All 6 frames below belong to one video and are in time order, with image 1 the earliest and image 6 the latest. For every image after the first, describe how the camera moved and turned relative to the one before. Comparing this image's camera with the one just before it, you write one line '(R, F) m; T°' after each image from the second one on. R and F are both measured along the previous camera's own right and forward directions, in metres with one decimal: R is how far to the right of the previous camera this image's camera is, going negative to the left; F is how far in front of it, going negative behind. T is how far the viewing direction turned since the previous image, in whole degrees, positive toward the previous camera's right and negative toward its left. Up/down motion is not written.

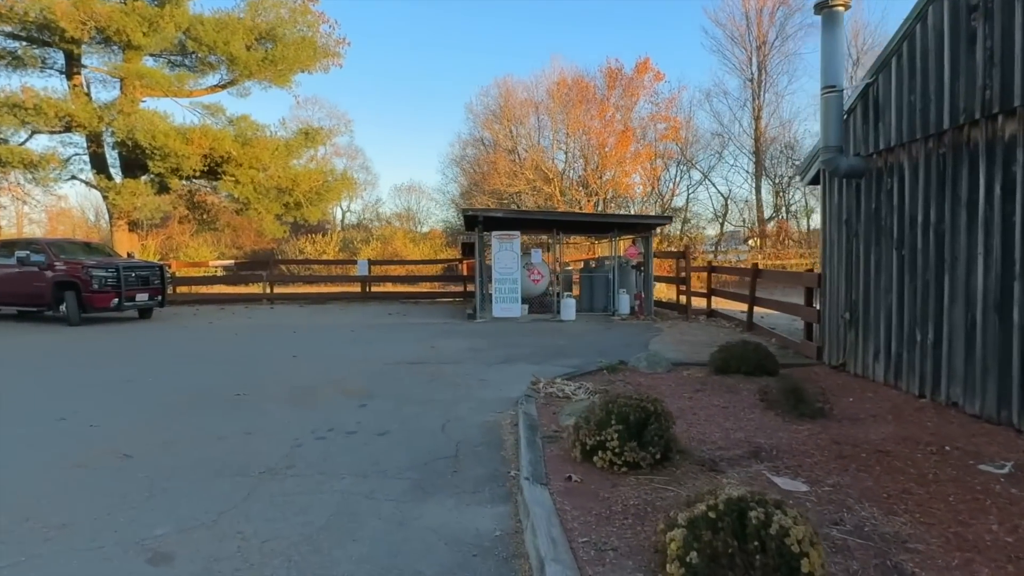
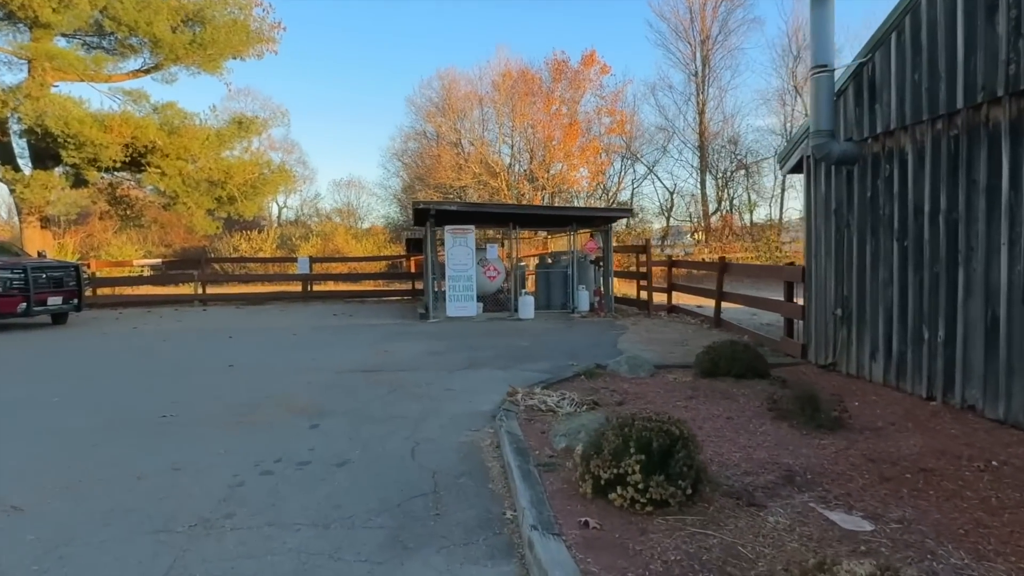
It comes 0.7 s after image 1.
(-0.3, +0.8) m; +5°
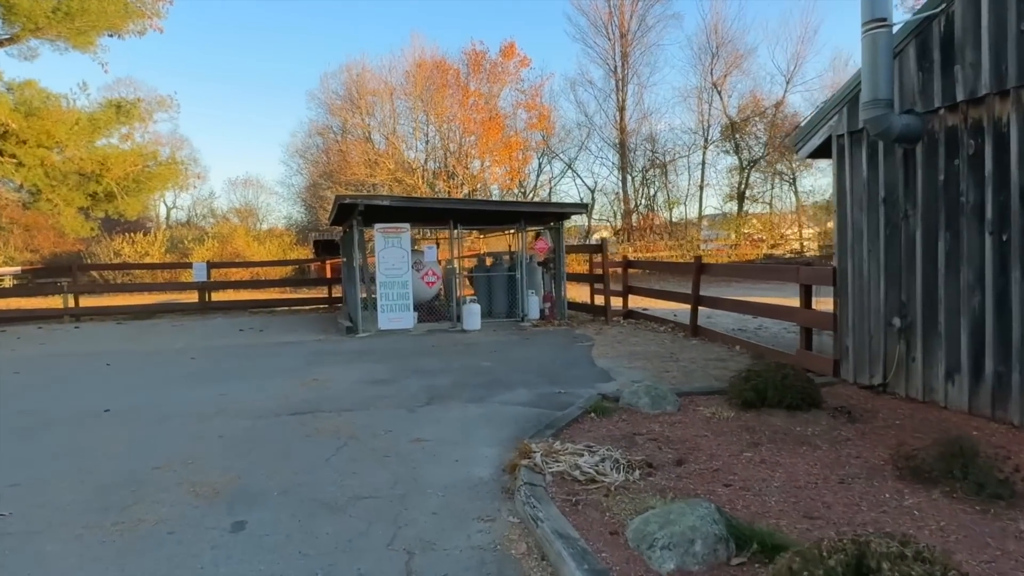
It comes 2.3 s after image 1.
(-0.6, +1.7) m; +8°
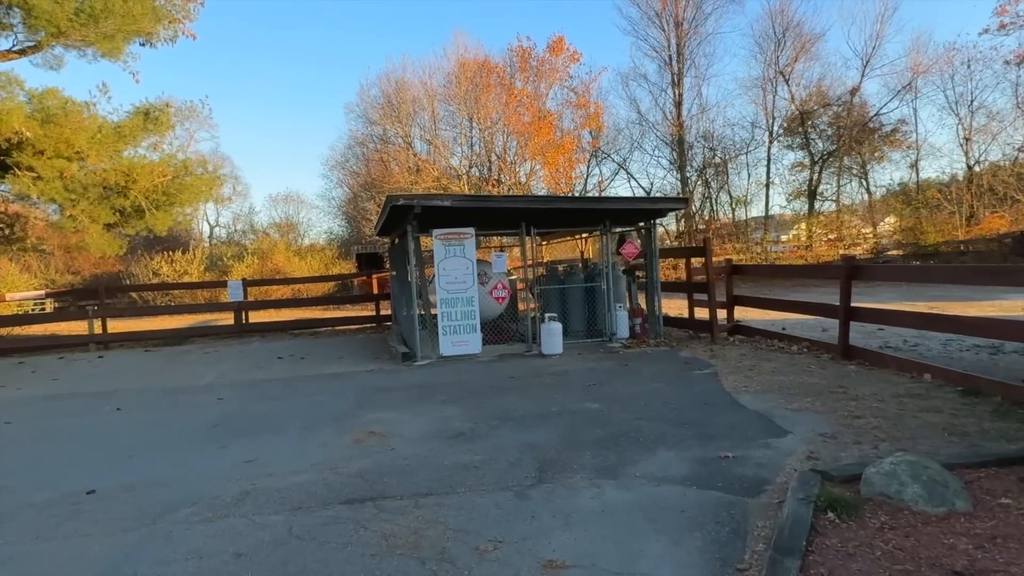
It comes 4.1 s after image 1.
(-0.7, +2.0) m; -3°
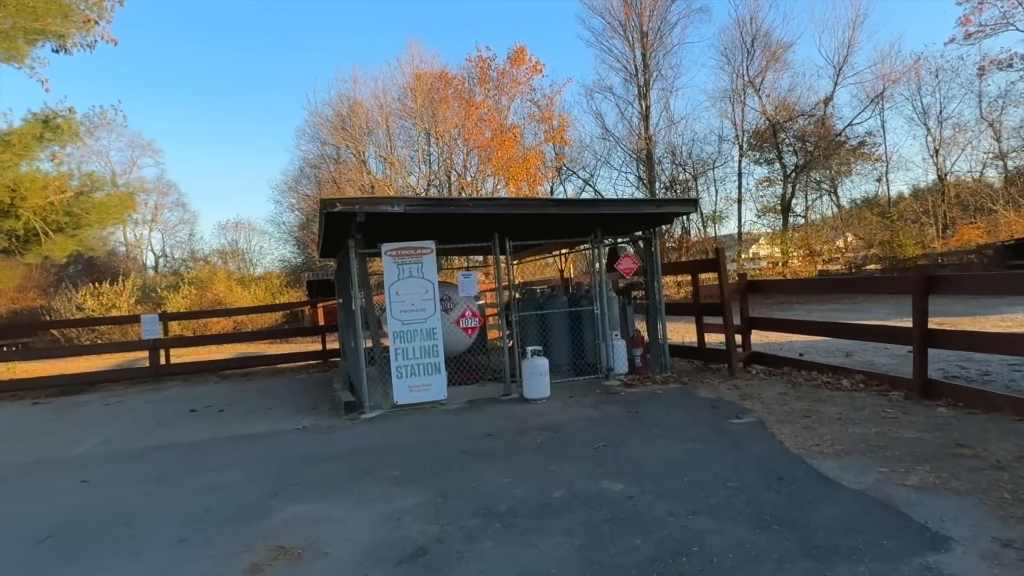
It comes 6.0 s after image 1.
(-0.1, +2.0) m; +3°
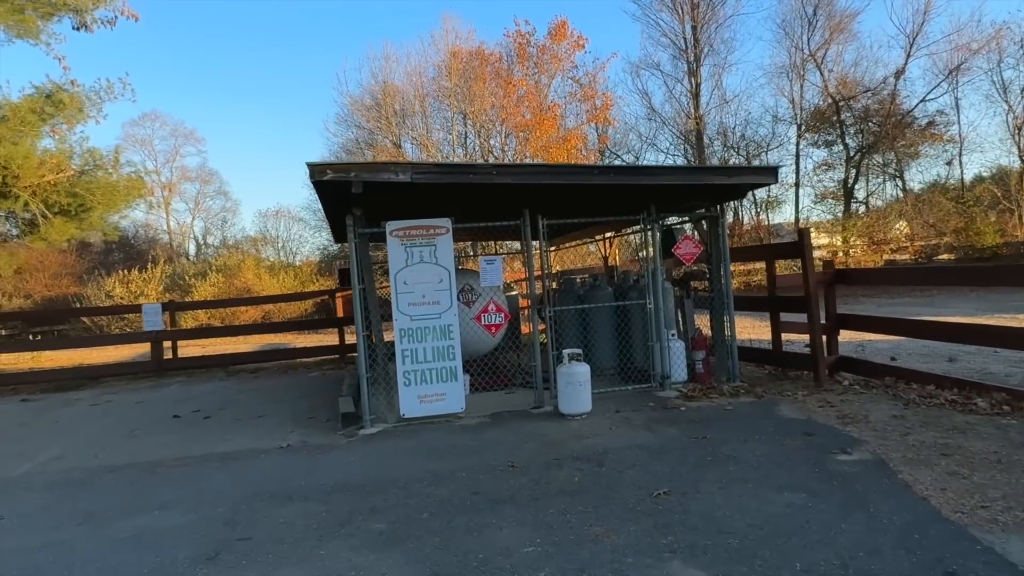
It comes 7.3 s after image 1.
(+0.1, +1.5) m; -3°
